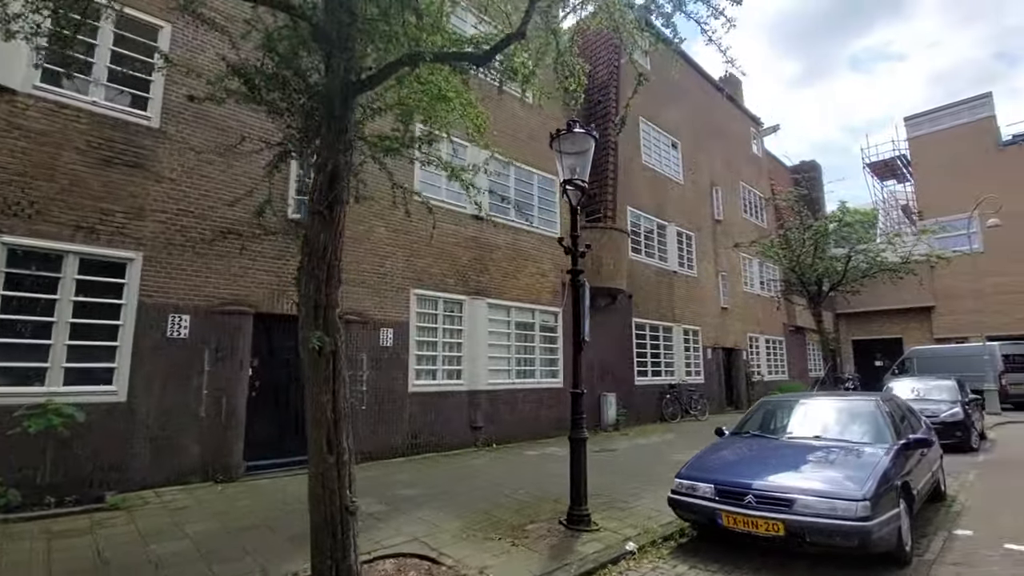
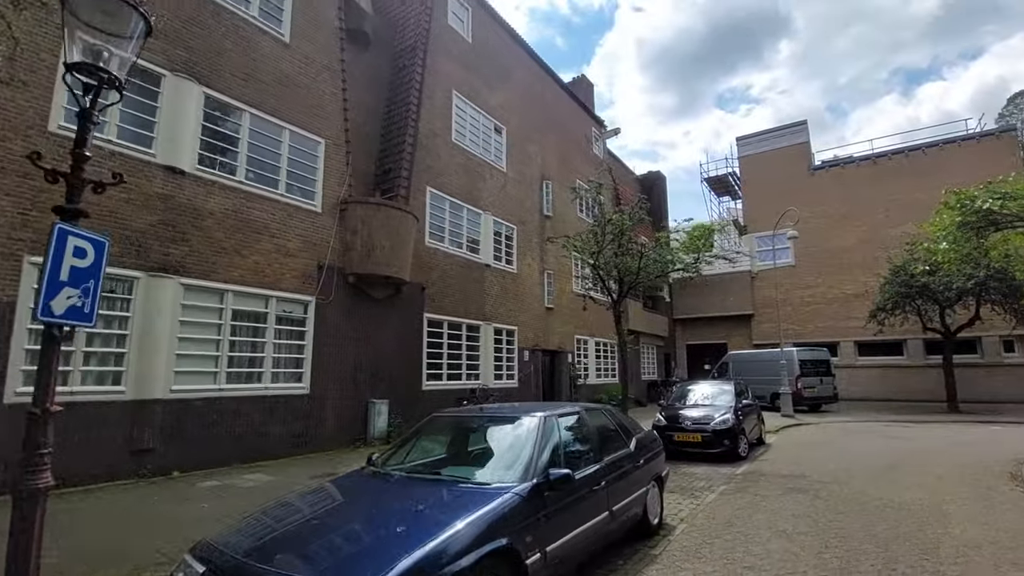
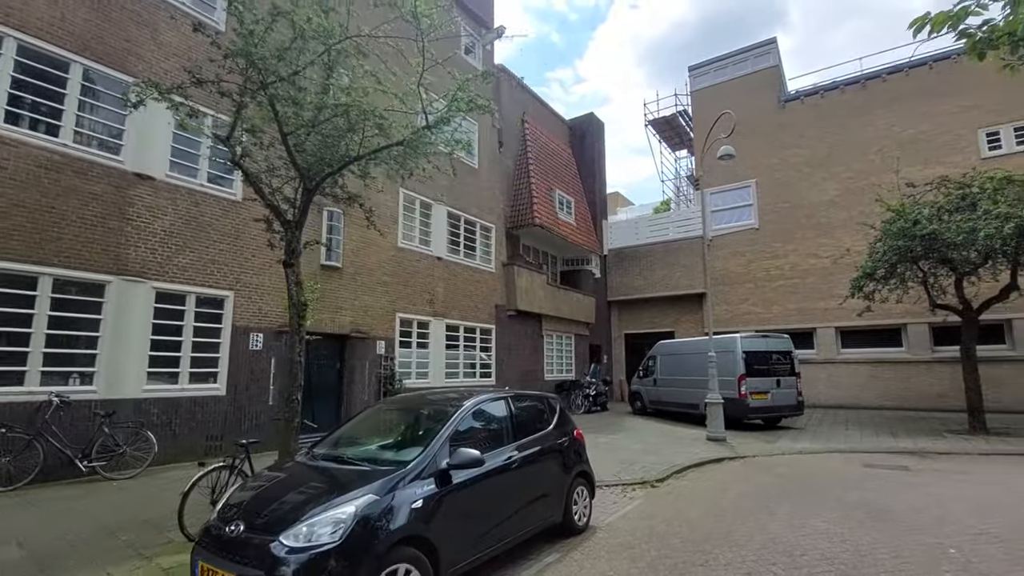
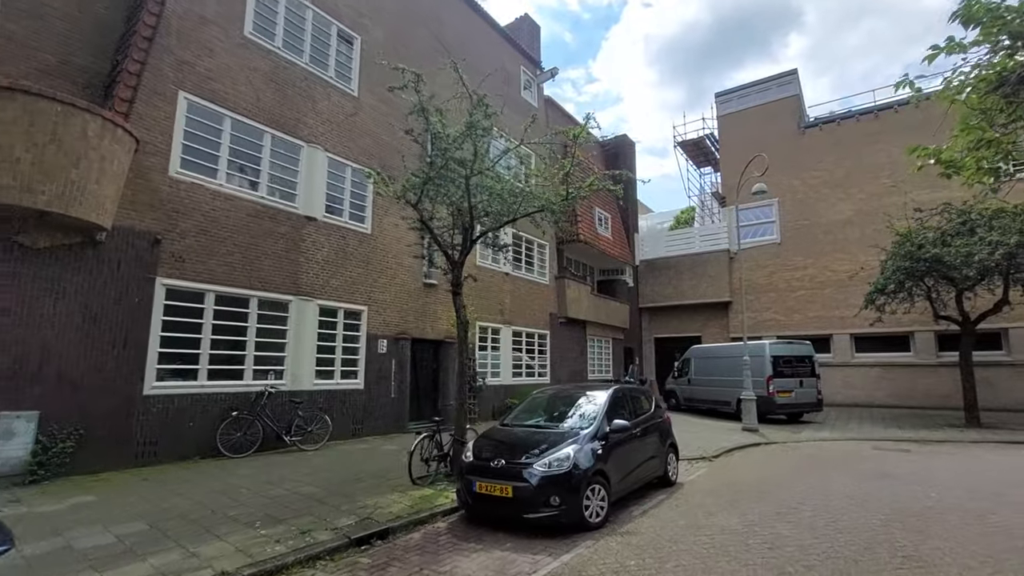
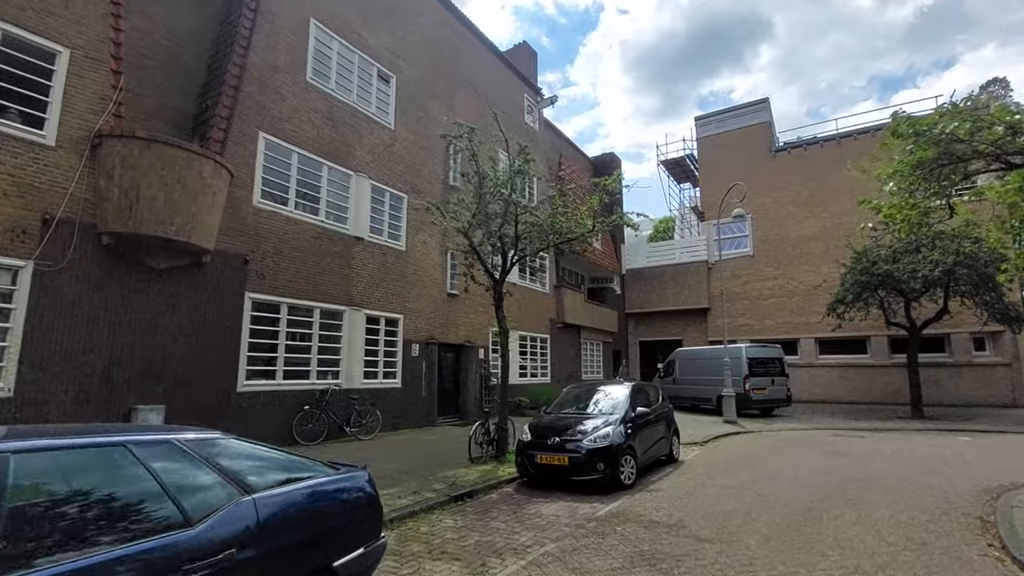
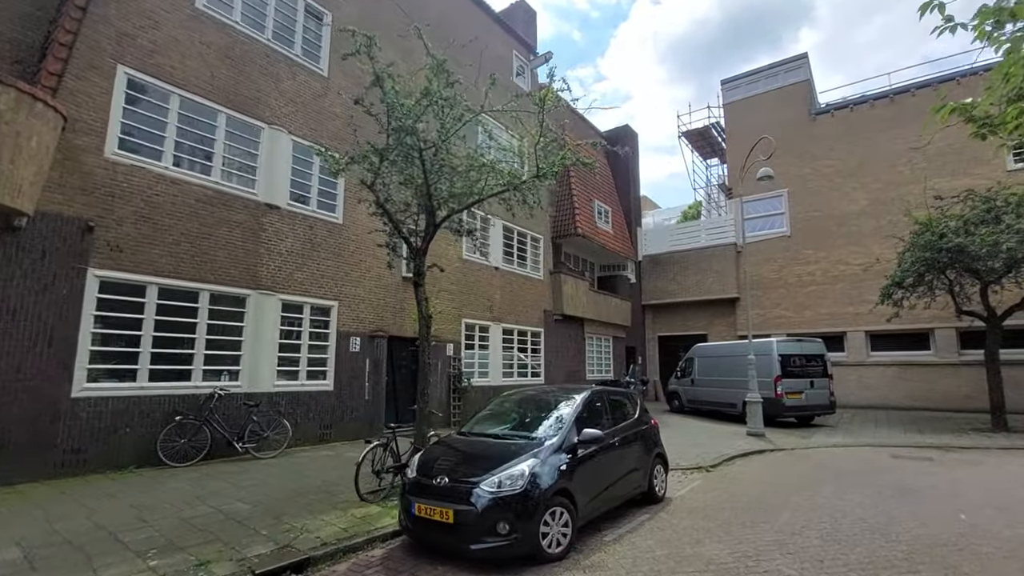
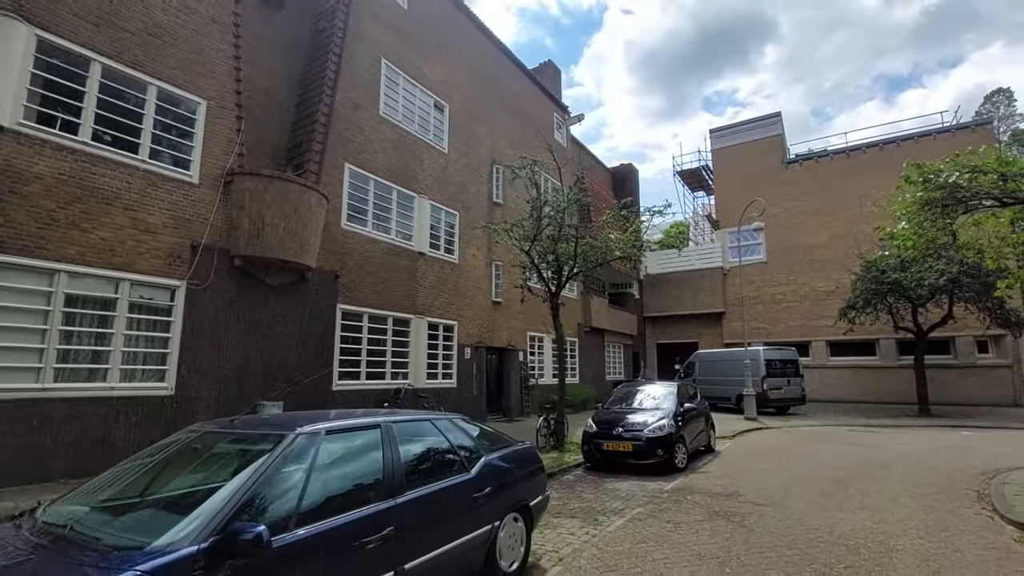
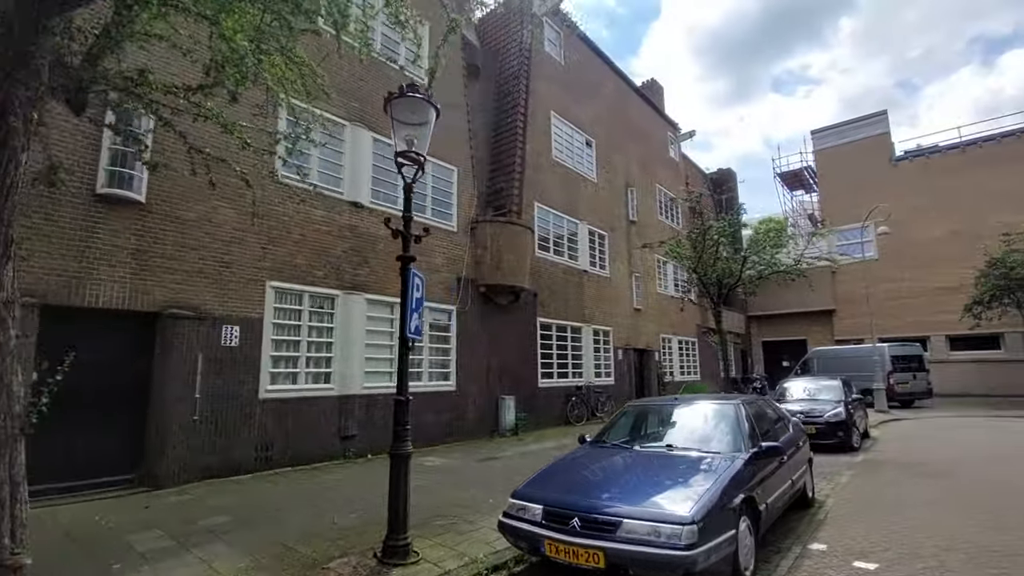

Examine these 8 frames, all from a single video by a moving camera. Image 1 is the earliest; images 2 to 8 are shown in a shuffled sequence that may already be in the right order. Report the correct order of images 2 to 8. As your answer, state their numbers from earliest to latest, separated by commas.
8, 2, 7, 5, 4, 6, 3
